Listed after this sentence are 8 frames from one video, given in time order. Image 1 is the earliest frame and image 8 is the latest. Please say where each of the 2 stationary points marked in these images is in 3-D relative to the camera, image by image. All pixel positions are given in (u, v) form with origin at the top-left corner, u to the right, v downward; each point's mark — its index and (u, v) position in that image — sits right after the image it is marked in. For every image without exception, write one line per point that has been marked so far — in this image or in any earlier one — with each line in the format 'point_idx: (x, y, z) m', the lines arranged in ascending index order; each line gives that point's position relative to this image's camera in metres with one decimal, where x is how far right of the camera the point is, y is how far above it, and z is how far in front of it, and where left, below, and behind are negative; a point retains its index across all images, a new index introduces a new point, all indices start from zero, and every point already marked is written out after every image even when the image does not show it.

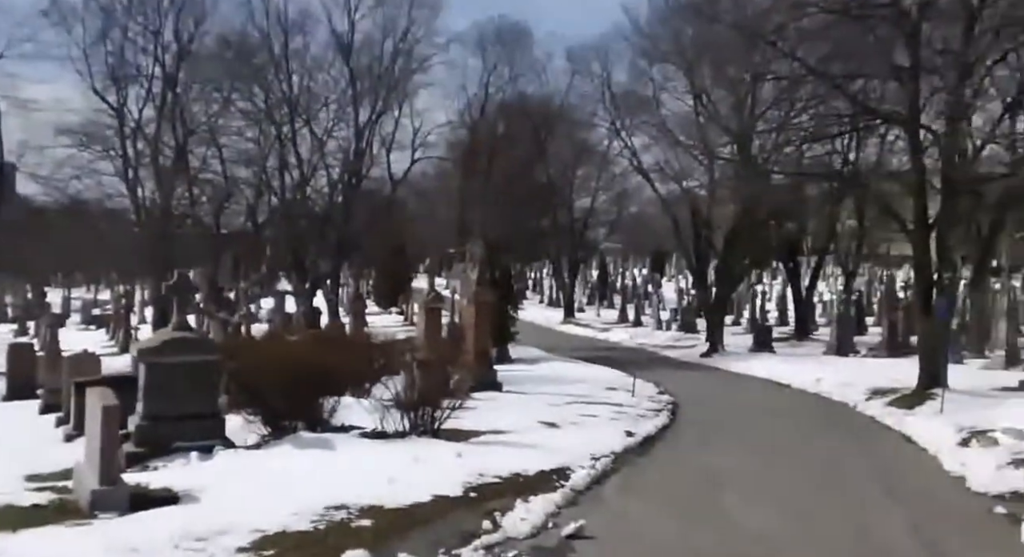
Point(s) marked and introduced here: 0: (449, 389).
0: (-0.6, -1.2, +17.1) m
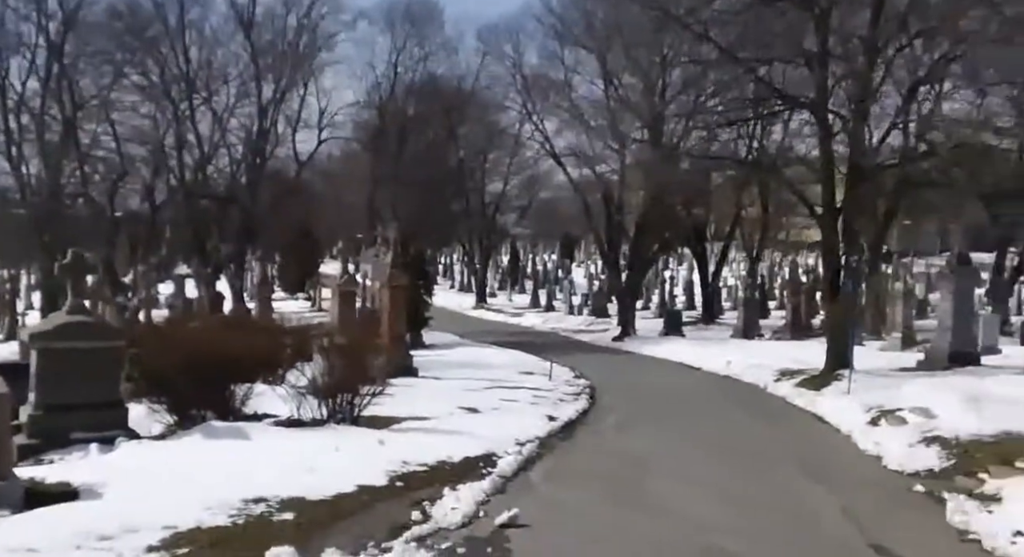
0: (-1.5, -1.0, +16.5) m
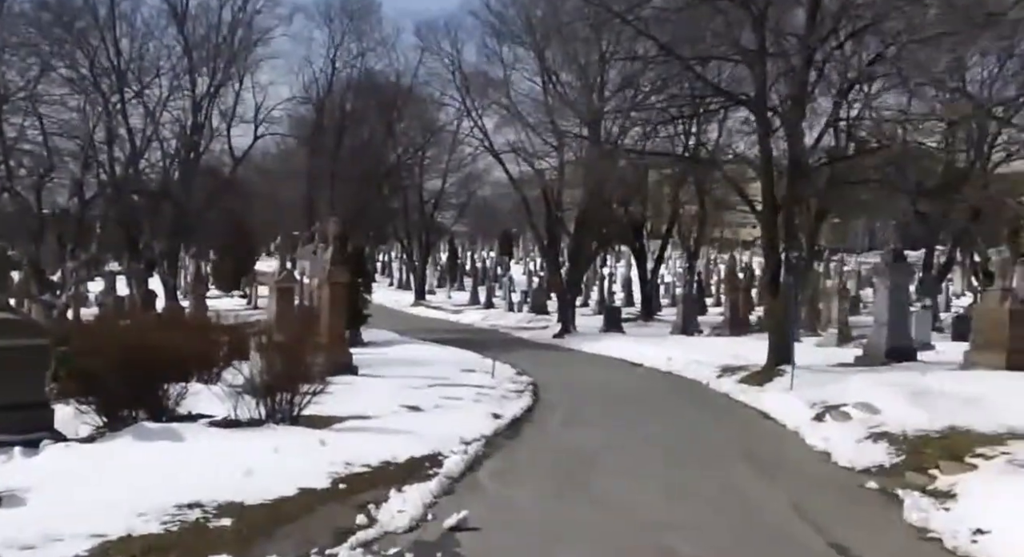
0: (-2.1, -1.0, +16.0) m
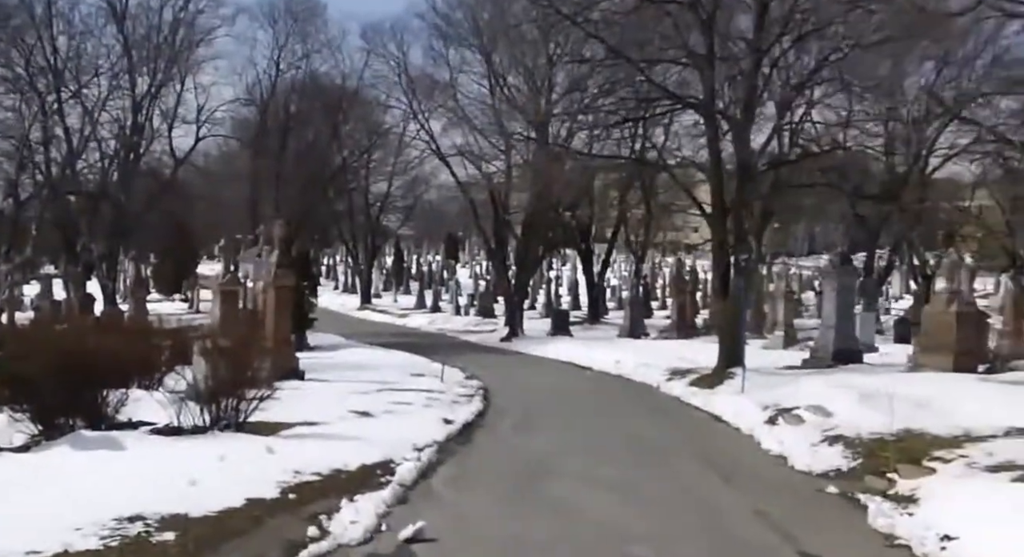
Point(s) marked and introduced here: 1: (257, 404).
0: (-2.7, -1.0, +15.6) m
1: (-2.6, -1.3, +15.5) m
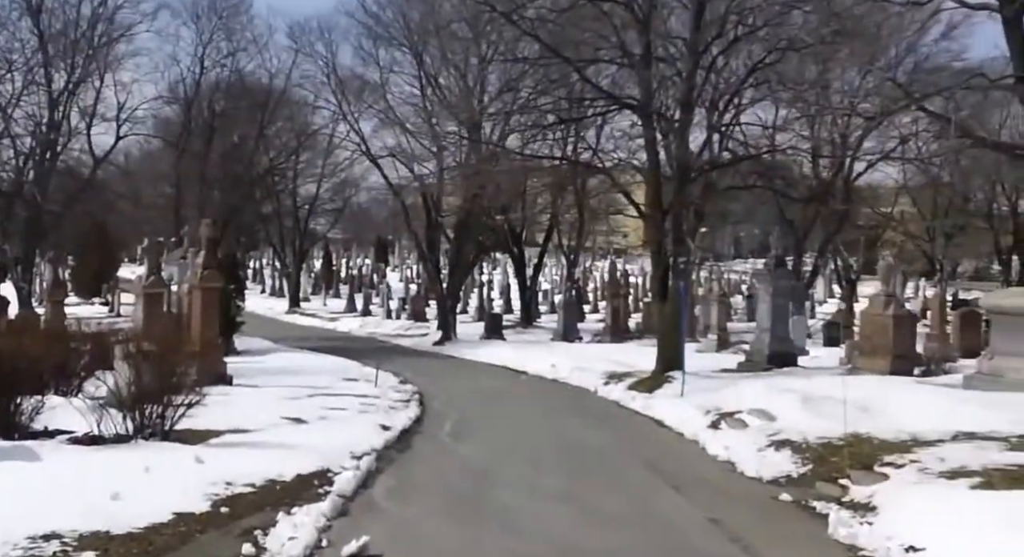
0: (-3.3, -1.0, +14.9) m
1: (-3.2, -1.3, +14.8) m
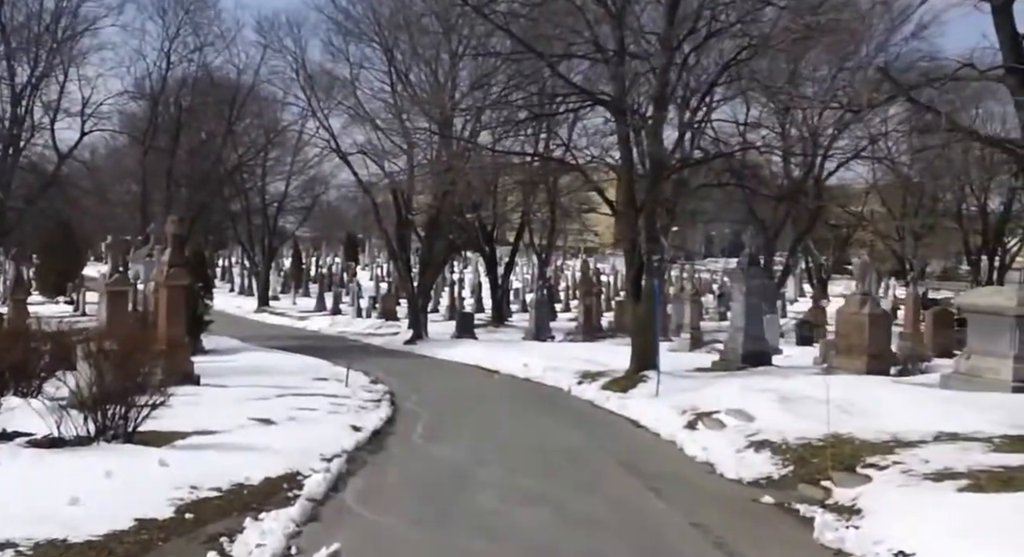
0: (-3.5, -1.0, +14.5) m
1: (-3.5, -1.3, +14.4) m
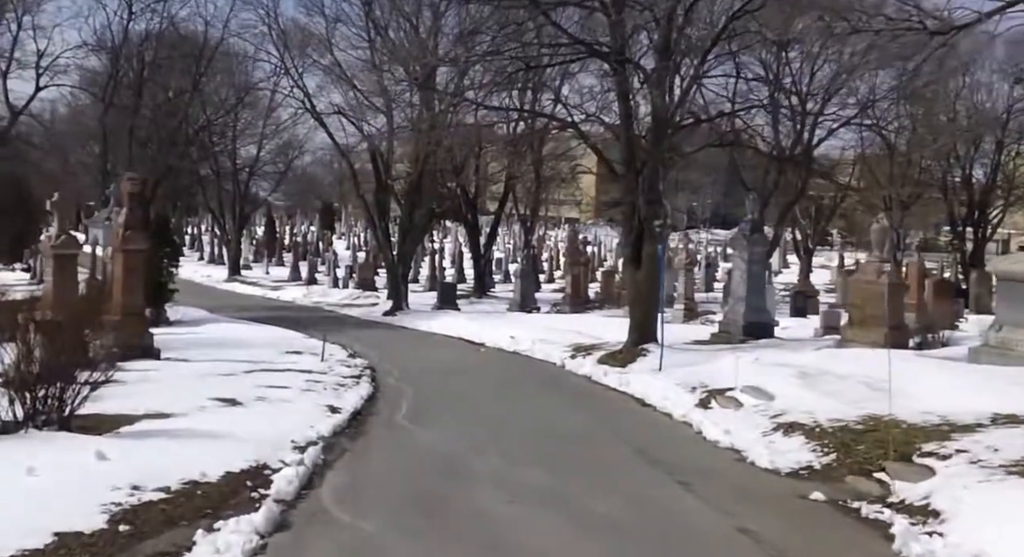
0: (-3.5, -0.7, +12.6) m
1: (-3.5, -0.9, +12.5) m
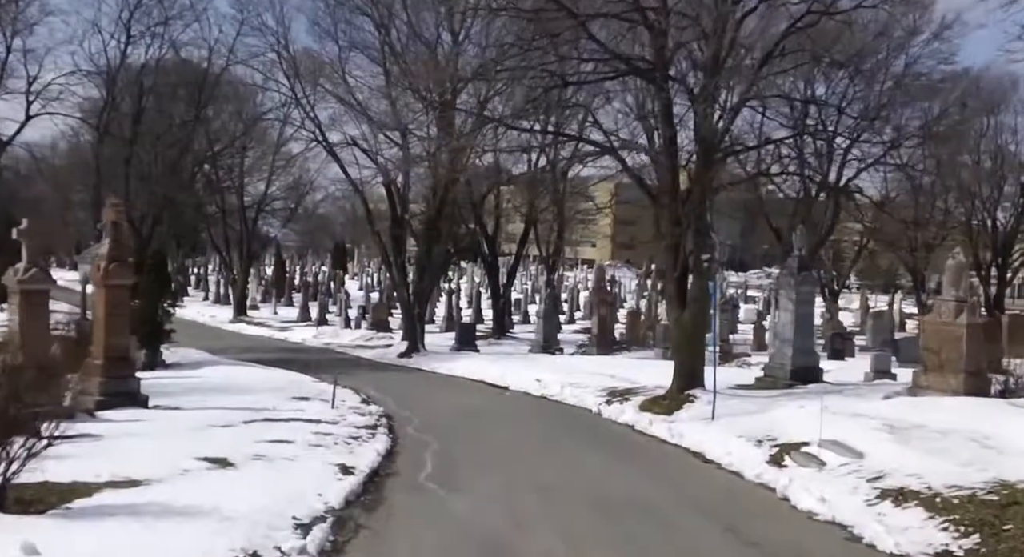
0: (-3.1, -0.9, +10.2) m
1: (-3.1, -1.2, +10.1) m
